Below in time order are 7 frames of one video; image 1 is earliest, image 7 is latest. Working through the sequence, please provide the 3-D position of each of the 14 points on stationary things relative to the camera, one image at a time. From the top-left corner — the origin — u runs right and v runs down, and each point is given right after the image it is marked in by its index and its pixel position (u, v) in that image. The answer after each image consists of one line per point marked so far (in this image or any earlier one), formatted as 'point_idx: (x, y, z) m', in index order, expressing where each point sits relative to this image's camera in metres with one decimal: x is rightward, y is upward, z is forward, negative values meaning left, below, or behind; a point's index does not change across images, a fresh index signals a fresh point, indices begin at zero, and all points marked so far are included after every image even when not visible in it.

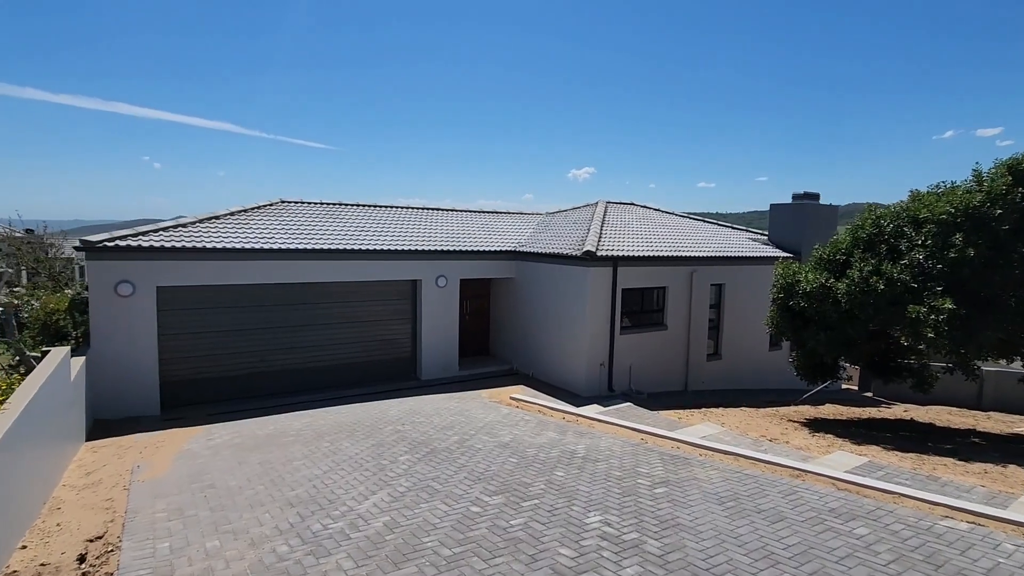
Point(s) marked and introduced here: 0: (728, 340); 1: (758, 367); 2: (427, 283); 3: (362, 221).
0: (+6.3, -1.5, +15.8) m
1: (+7.5, -2.5, +16.6) m
2: (-2.2, +0.1, +14.0) m
3: (-4.2, +1.9, +15.2) m
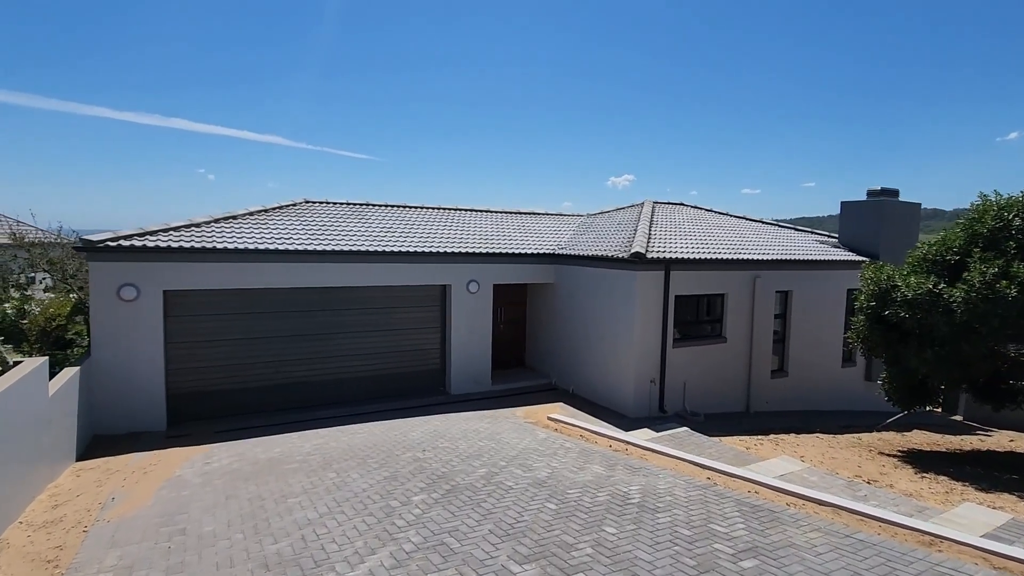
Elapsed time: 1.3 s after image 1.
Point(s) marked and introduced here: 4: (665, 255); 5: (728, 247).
0: (+7.3, -1.7, +13.9) m
1: (+8.6, -2.7, +14.6) m
2: (-1.3, 0.0, +12.8) m
3: (-3.2, +1.7, +14.1) m
4: (+3.3, +0.7, +11.6) m
5: (+5.5, +1.0, +13.6) m
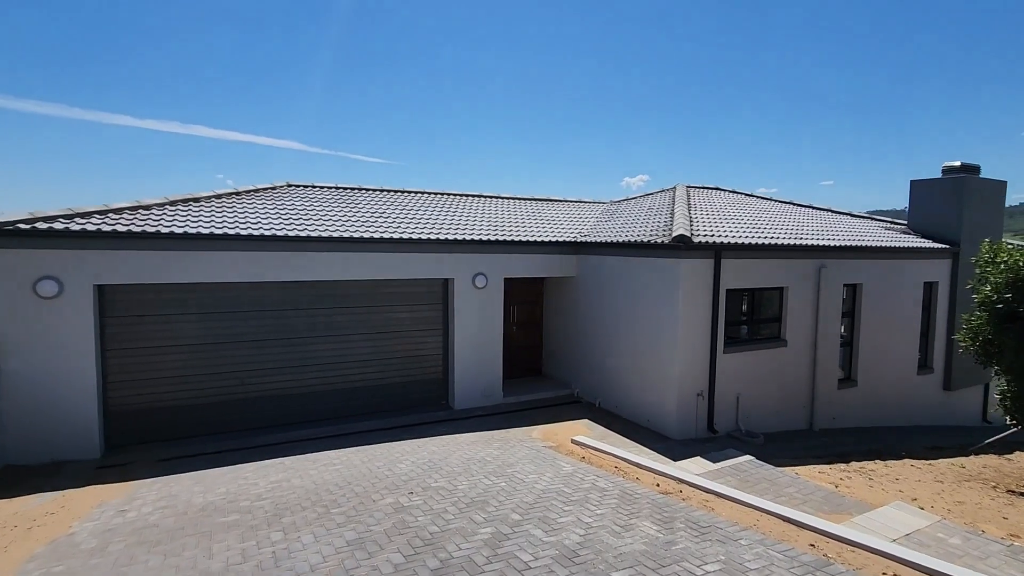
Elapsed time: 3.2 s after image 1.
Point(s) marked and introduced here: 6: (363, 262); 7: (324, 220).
0: (+7.6, -1.6, +11.7) m
1: (+8.9, -2.5, +12.3) m
2: (-1.0, +0.1, +10.8) m
3: (-2.9, +1.8, +12.2) m
4: (+3.5, +0.9, +9.5) m
5: (+5.8, +1.2, +11.4) m
6: (-2.7, +0.5, +10.0) m
7: (-3.7, +1.4, +10.6) m
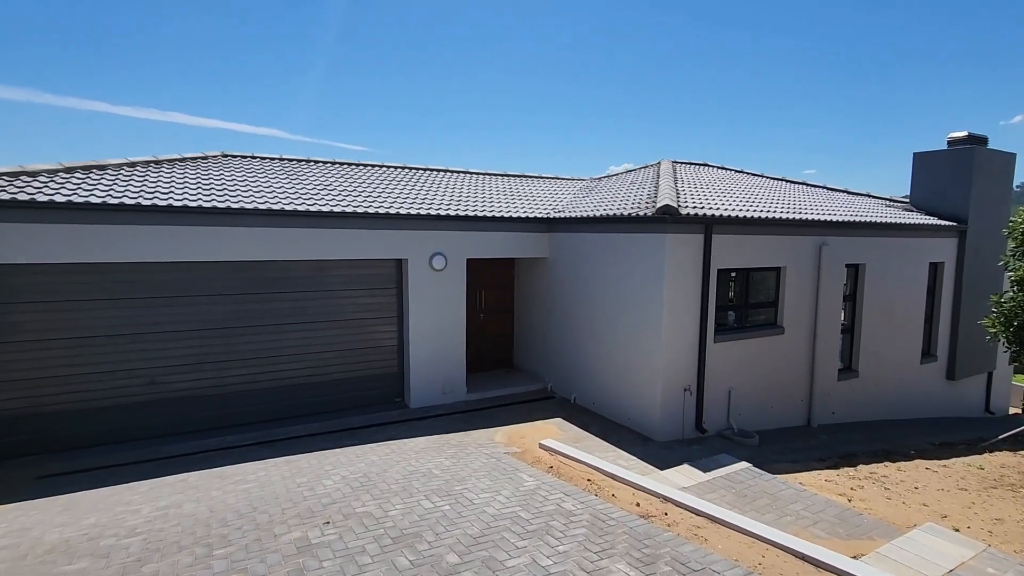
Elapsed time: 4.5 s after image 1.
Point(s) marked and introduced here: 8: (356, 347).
0: (+7.0, -1.2, +10.6) m
1: (+8.2, -2.1, +11.3) m
2: (-1.7, +0.4, +9.4) m
3: (-3.6, +2.2, +10.7) m
4: (+2.9, +1.2, +8.2) m
5: (+5.1, +1.5, +10.2) m
6: (-3.4, +0.8, +8.6) m
7: (-4.4, +1.6, +9.2) m
8: (-2.7, -1.0, +9.4) m
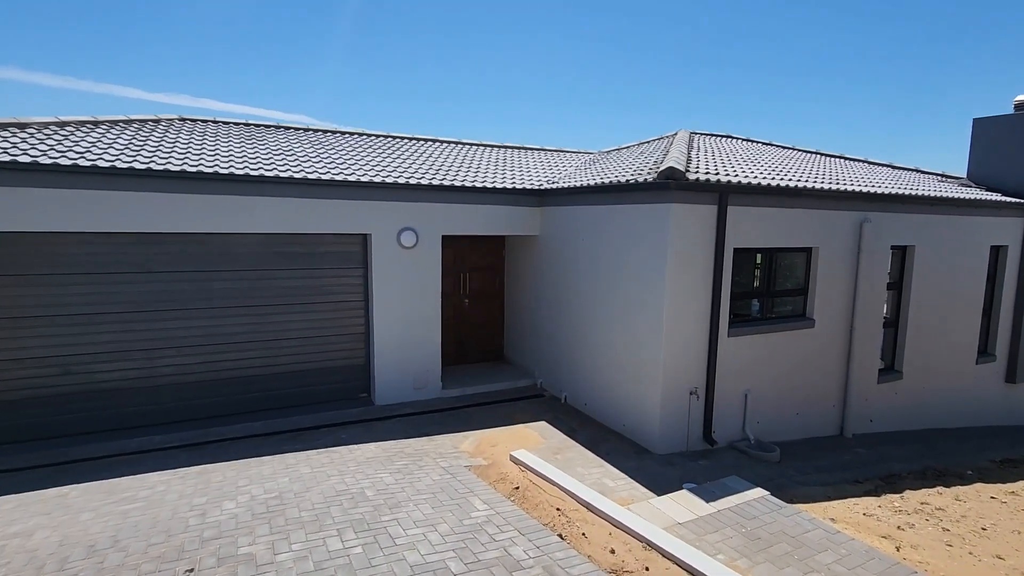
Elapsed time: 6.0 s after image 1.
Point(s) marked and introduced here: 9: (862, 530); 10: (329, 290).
0: (+6.7, -1.0, +9.0) m
1: (+8.0, -1.9, +9.7) m
2: (-2.0, +0.7, +8.2) m
3: (-3.8, +2.5, +9.5) m
4: (+2.6, +1.4, +6.8) m
5: (+4.8, +1.8, +8.7) m
6: (-3.7, +1.1, +7.4) m
7: (-4.6, +2.0, +8.0) m
8: (-3.0, -0.7, +8.2) m
9: (+3.2, -2.2, +4.9) m
10: (-2.8, 0.0, +8.3) m
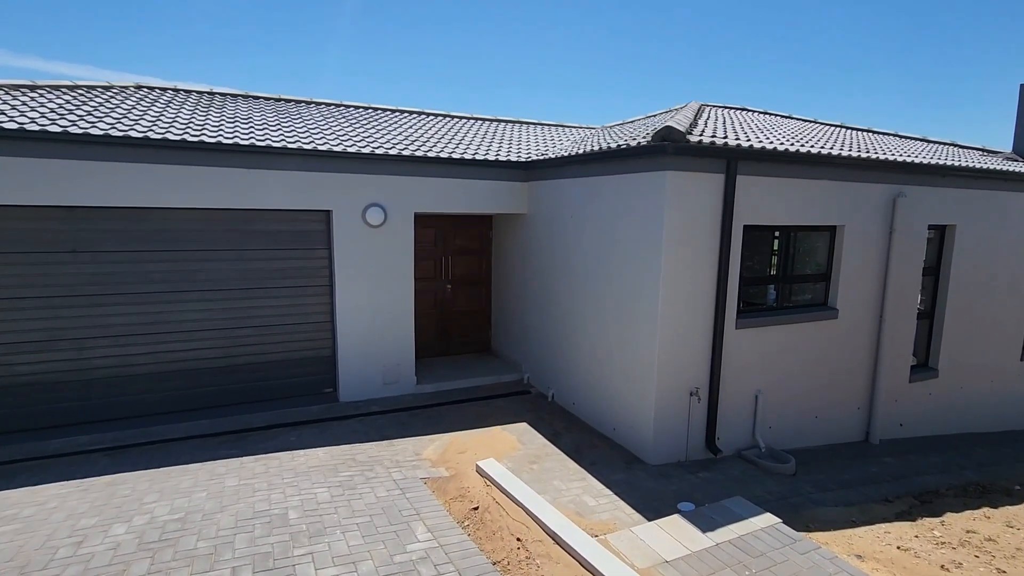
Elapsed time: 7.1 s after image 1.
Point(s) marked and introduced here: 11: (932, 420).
0: (+6.4, -0.8, +7.9) m
1: (+7.8, -1.7, +8.6) m
2: (-2.2, +0.9, +7.3) m
3: (-4.0, +2.8, +8.7) m
4: (+2.3, +1.6, +5.7) m
5: (+4.6, +2.0, +7.6) m
6: (-4.0, +1.3, +6.6) m
7: (-4.9, +2.2, +7.2) m
8: (-3.3, -0.5, +7.4) m
9: (+2.8, -2.1, +3.9) m
10: (-3.0, +0.2, +7.4) m
11: (+6.2, -2.0, +8.0) m
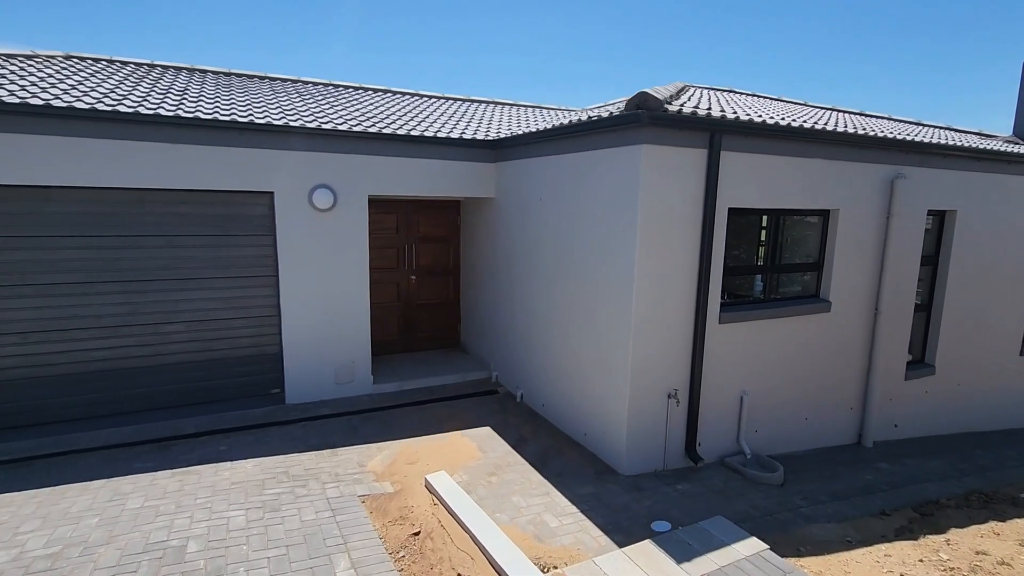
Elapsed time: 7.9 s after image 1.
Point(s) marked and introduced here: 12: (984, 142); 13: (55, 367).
0: (+6.0, -0.6, +7.4) m
1: (+7.3, -1.5, +8.1) m
2: (-2.7, +1.1, +6.6) m
3: (-4.5, +2.9, +7.9) m
4: (+1.9, +1.6, +5.1) m
5: (+4.1, +2.1, +7.0) m
6: (-4.4, +1.4, +5.8) m
7: (-5.4, +2.3, +6.4) m
8: (-3.7, -0.4, +6.7) m
9: (+2.4, -2.0, +3.3) m
10: (-3.5, +0.3, +6.7) m
11: (+5.8, -1.8, +7.5) m
12: (+7.5, +2.3, +8.5) m
13: (-5.1, -0.9, +6.1) m
